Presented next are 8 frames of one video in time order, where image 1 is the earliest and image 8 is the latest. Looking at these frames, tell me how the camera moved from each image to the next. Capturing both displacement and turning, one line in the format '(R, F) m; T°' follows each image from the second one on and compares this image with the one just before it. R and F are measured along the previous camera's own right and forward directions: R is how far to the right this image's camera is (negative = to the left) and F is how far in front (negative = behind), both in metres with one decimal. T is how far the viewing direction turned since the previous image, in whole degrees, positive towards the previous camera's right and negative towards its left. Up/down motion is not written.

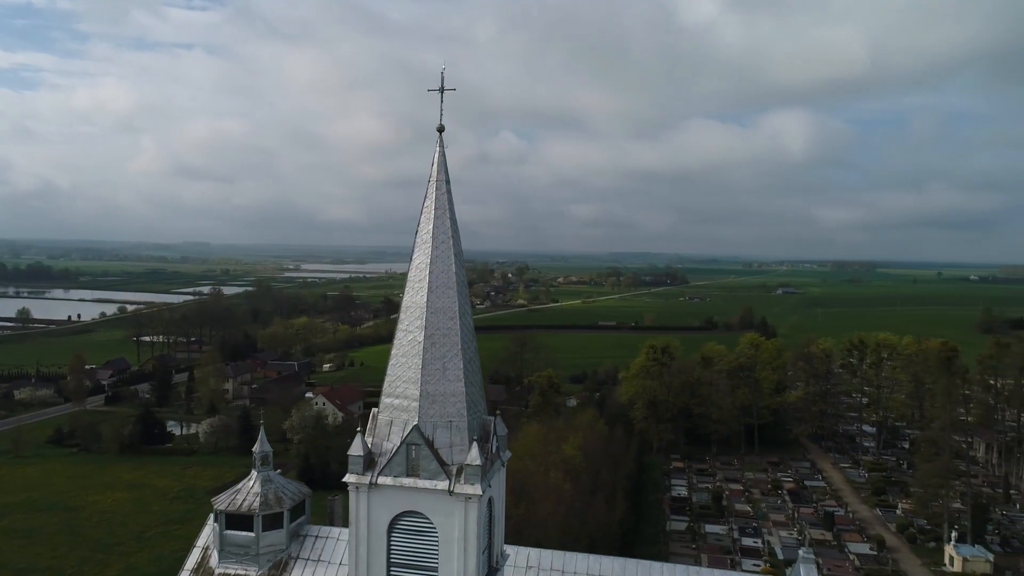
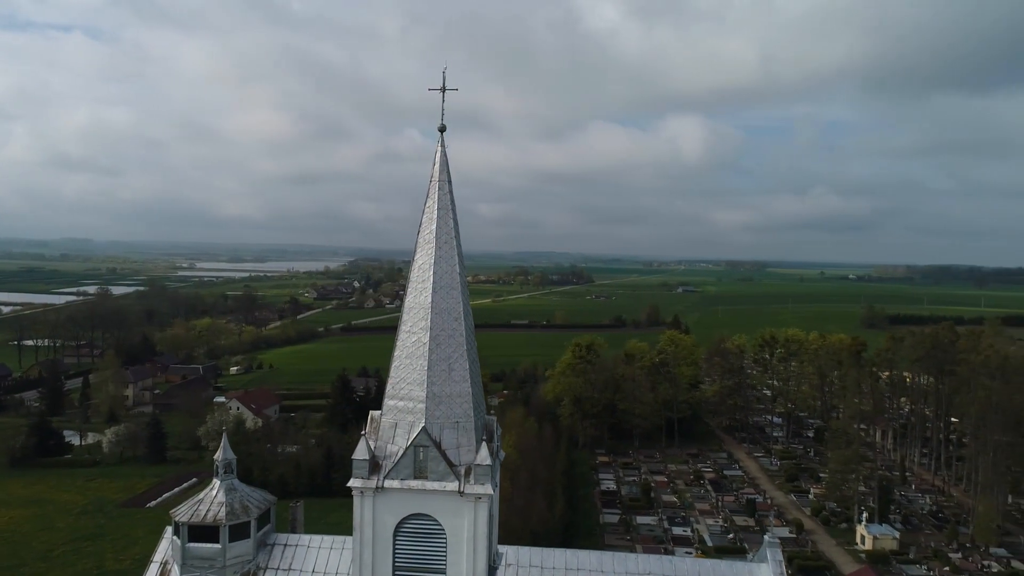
(-1.5, 0.0) m; +8°
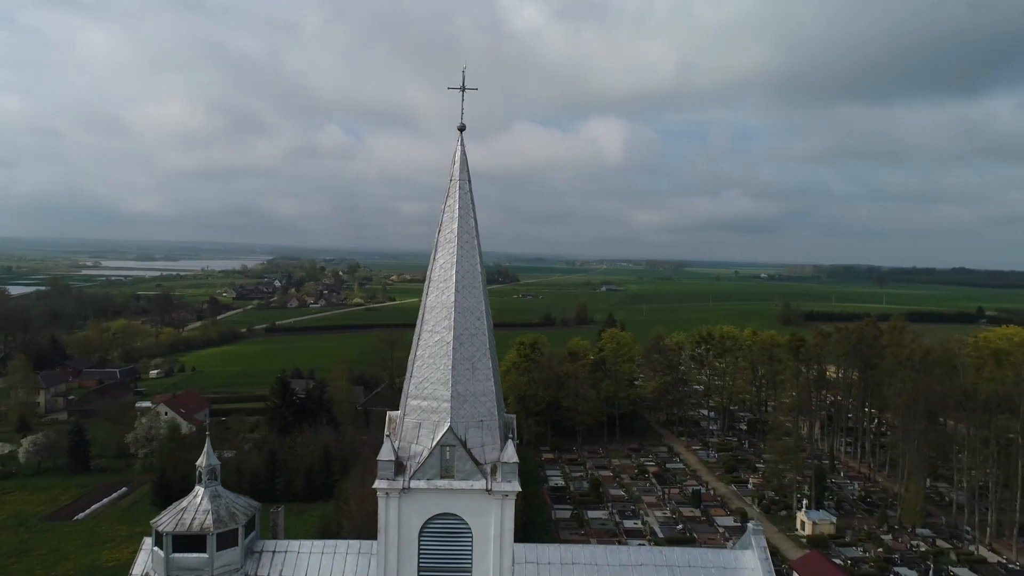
(-1.5, 0.0) m; +6°
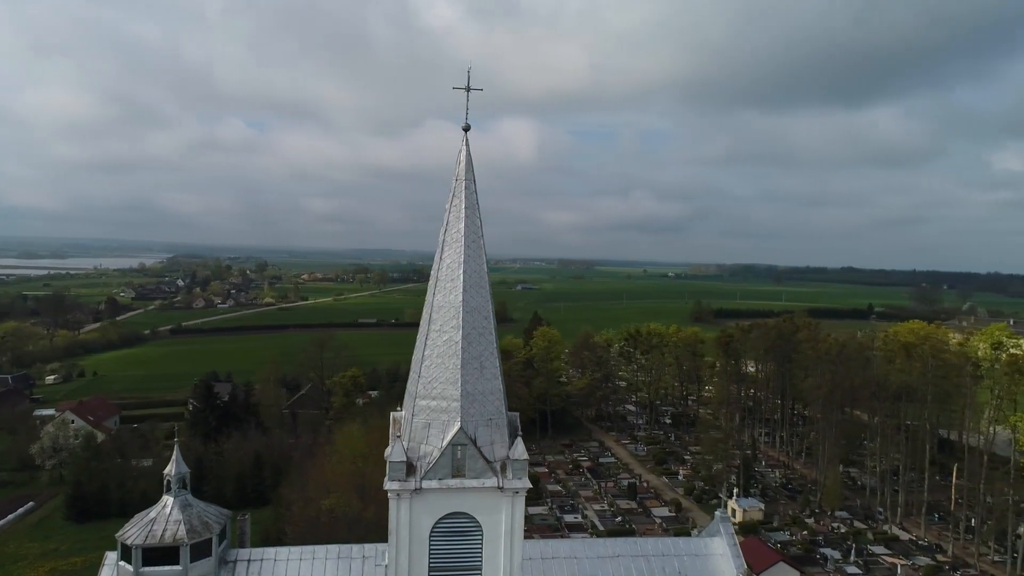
(-1.4, 0.0) m; +7°
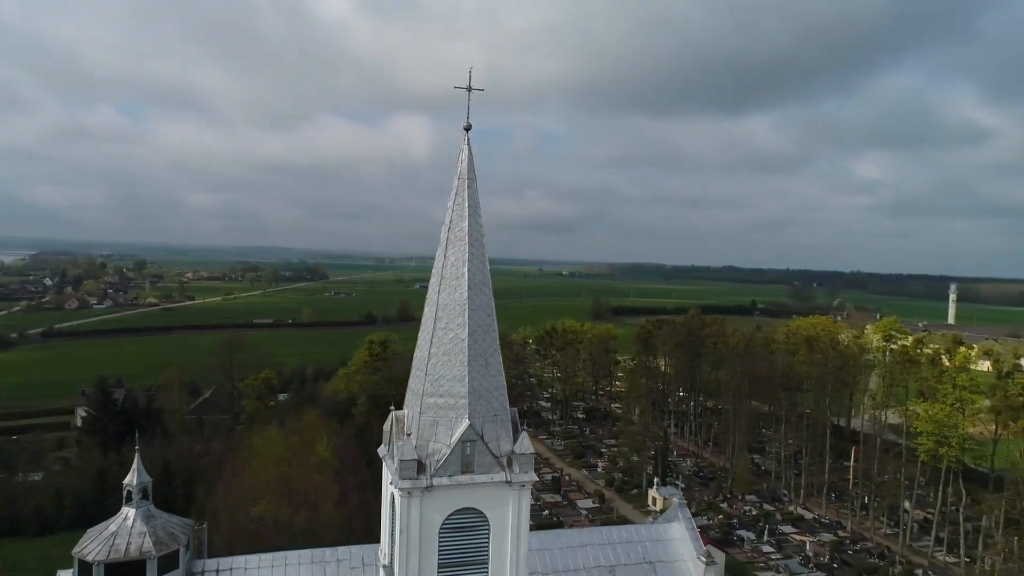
(+3.3, +0.6) m; -18°
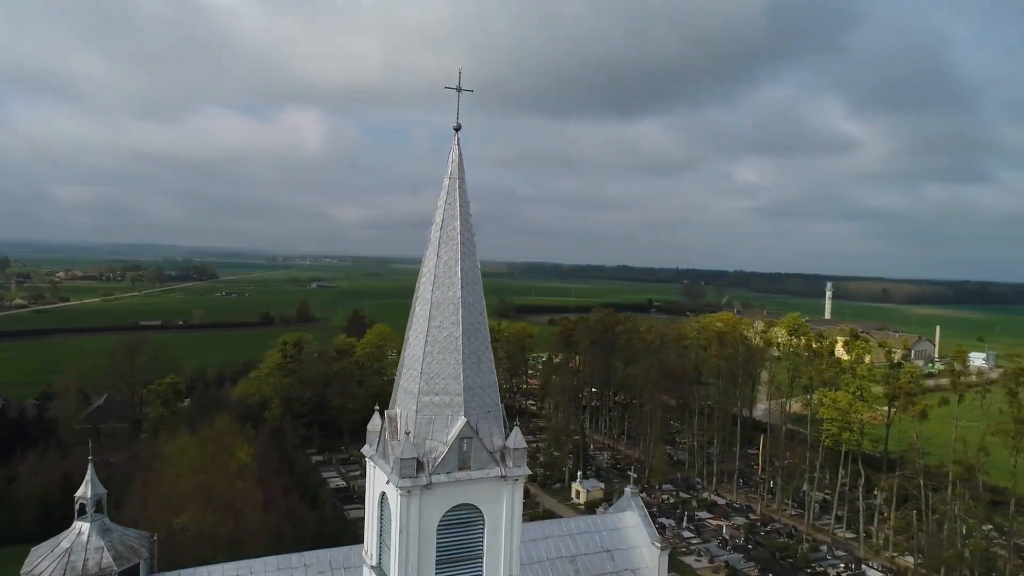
(-1.5, -0.1) m; +8°
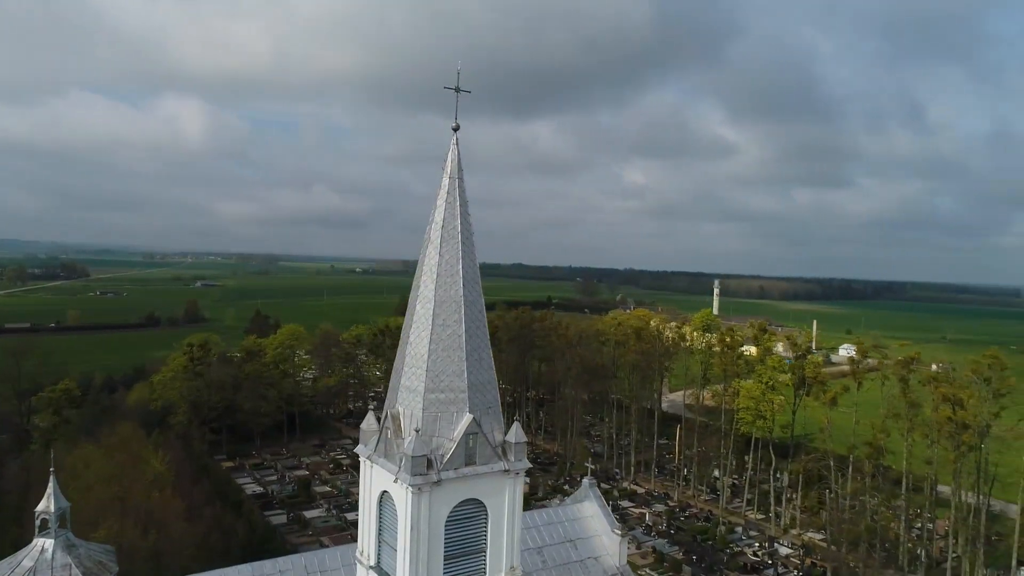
(-1.7, -0.2) m; +8°
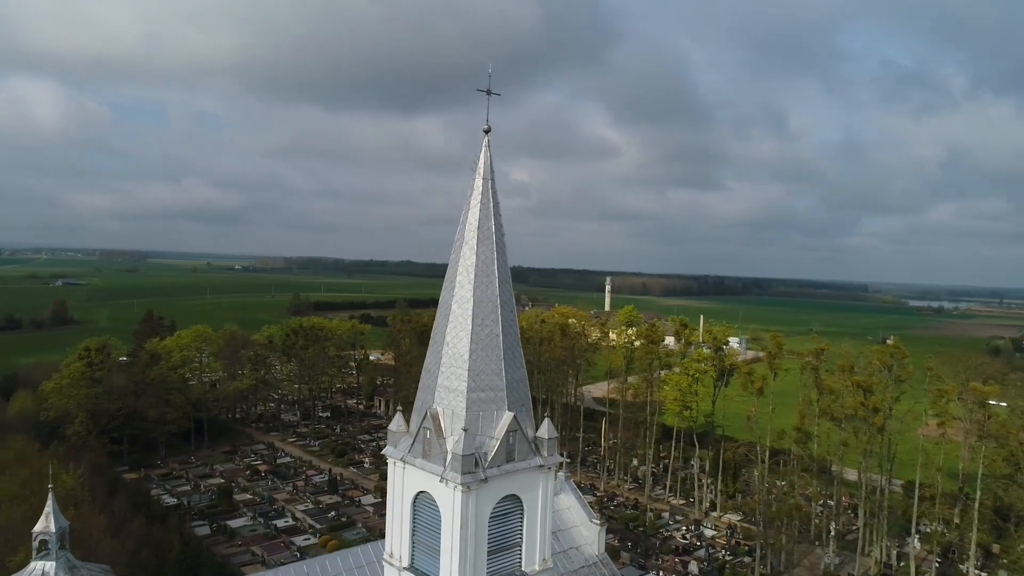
(-2.4, -0.1) m; +9°
